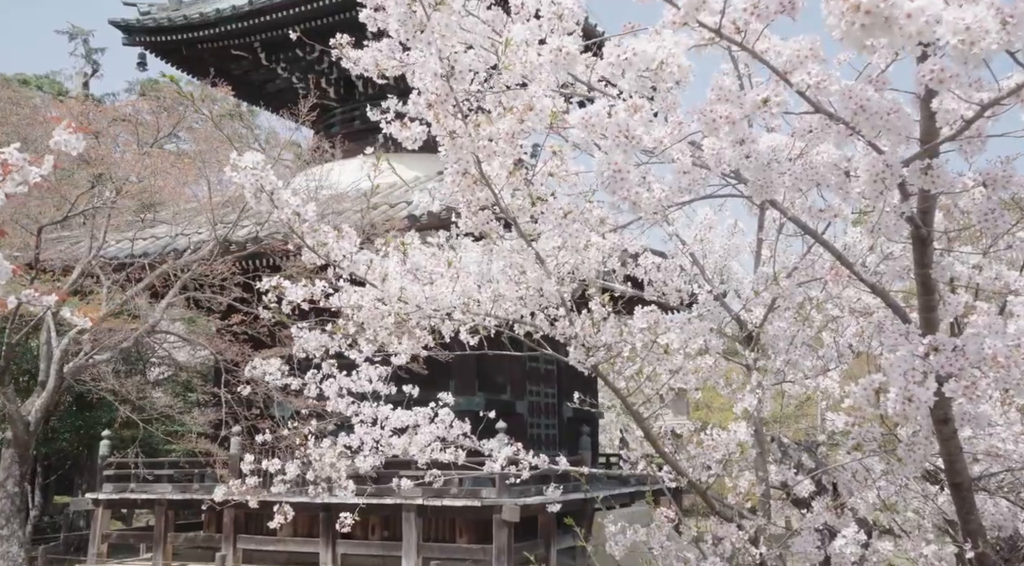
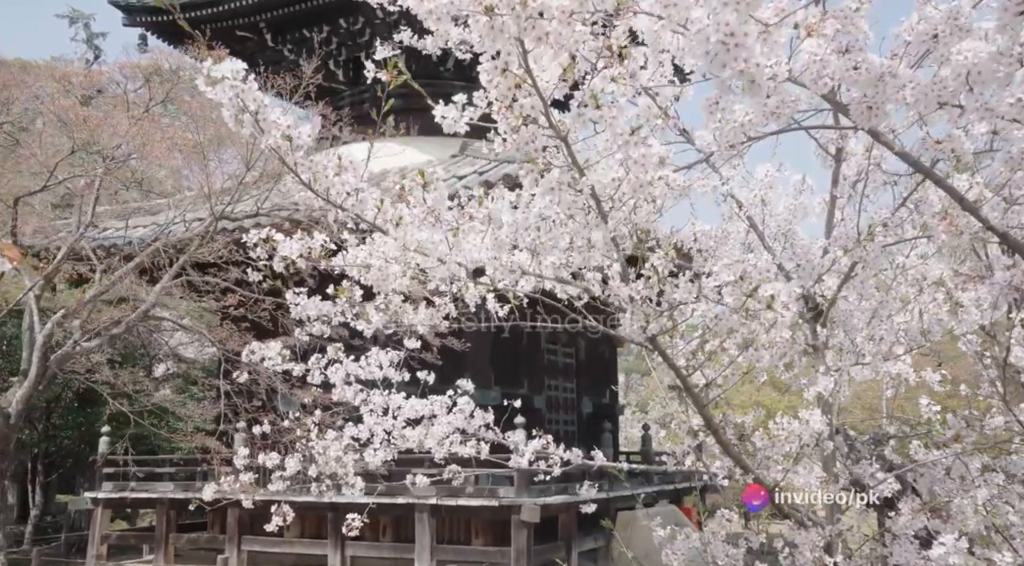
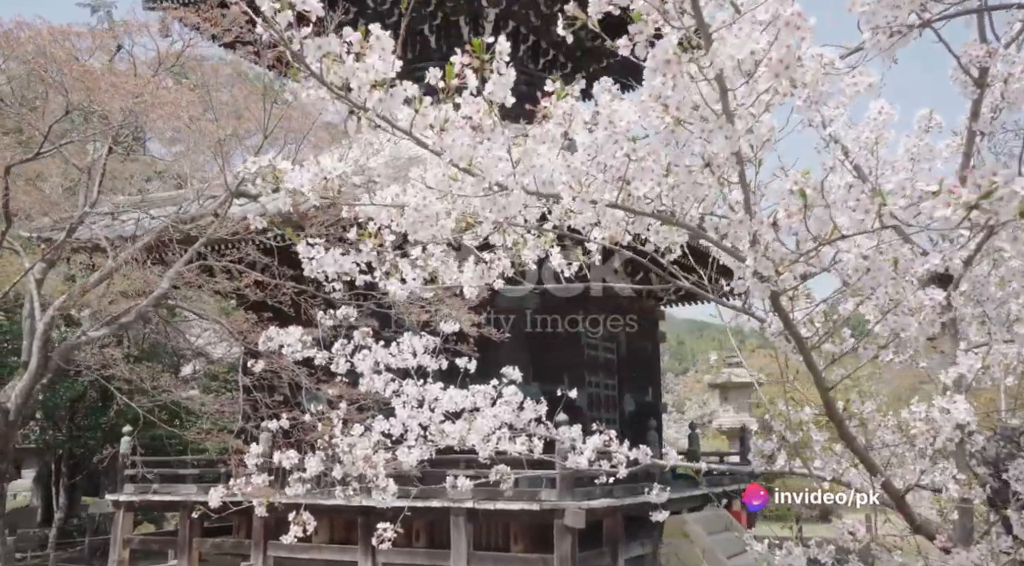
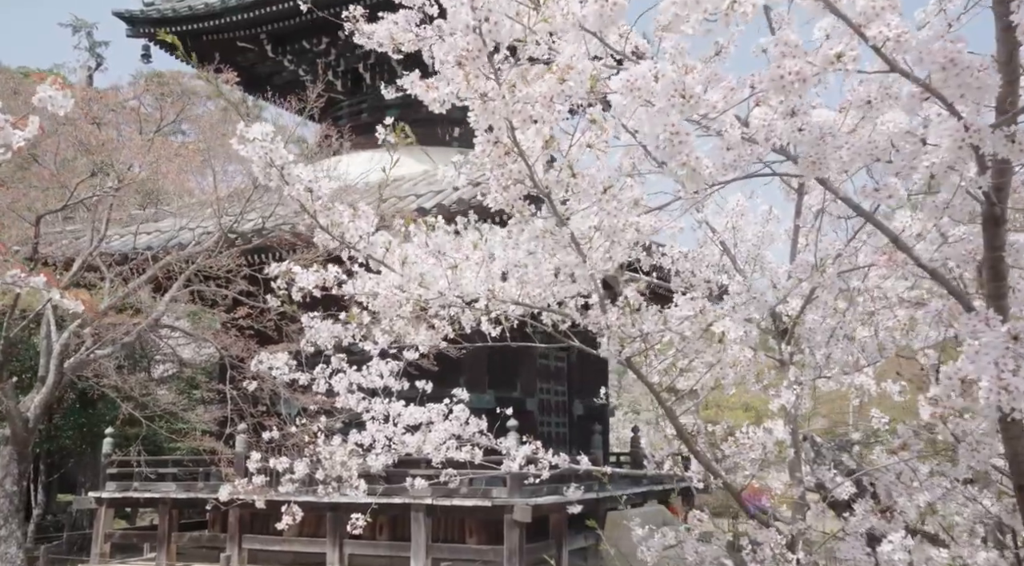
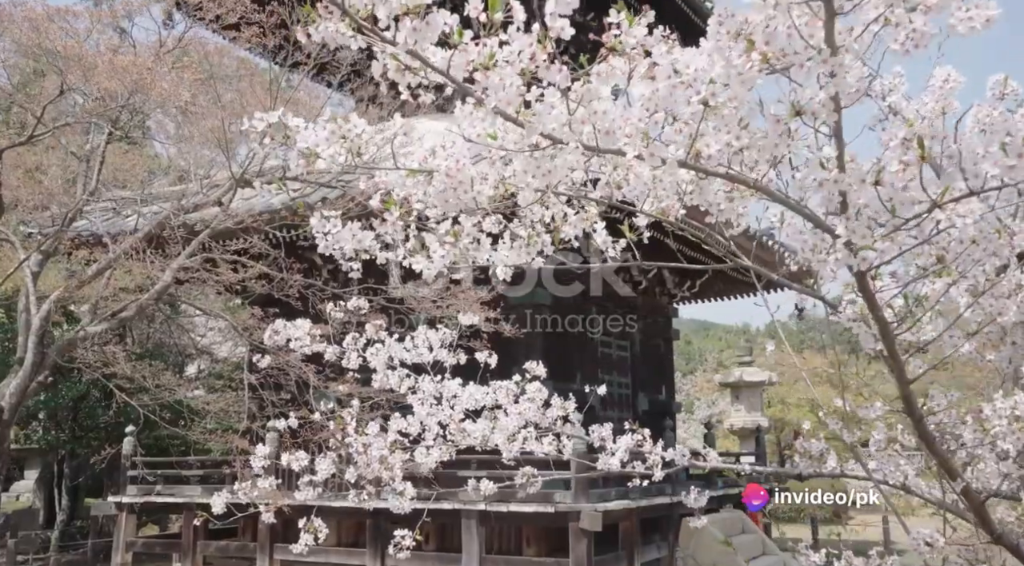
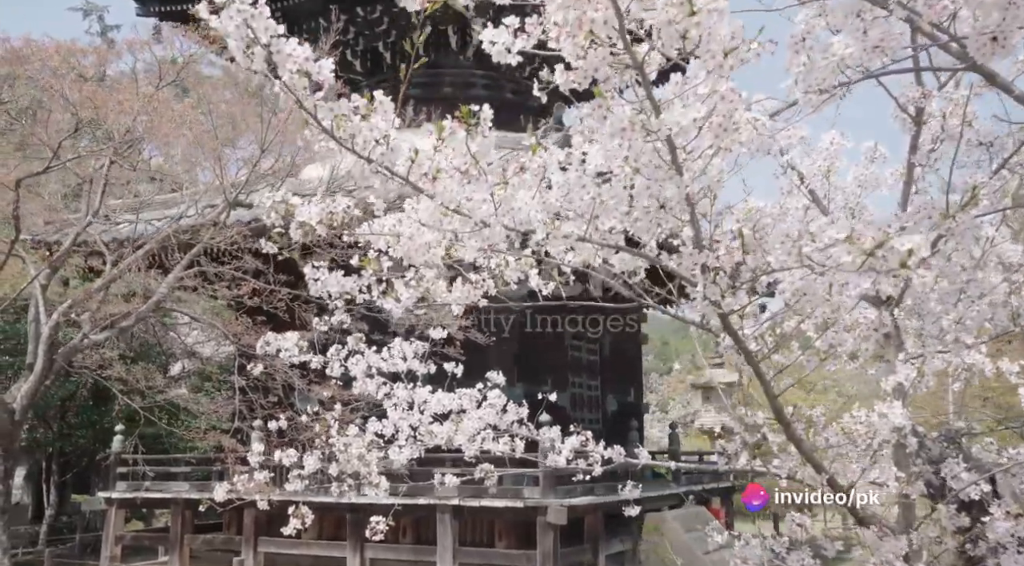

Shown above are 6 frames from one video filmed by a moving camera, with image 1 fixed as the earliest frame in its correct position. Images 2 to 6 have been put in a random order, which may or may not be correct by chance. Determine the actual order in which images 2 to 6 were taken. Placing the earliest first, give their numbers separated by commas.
4, 2, 6, 3, 5
